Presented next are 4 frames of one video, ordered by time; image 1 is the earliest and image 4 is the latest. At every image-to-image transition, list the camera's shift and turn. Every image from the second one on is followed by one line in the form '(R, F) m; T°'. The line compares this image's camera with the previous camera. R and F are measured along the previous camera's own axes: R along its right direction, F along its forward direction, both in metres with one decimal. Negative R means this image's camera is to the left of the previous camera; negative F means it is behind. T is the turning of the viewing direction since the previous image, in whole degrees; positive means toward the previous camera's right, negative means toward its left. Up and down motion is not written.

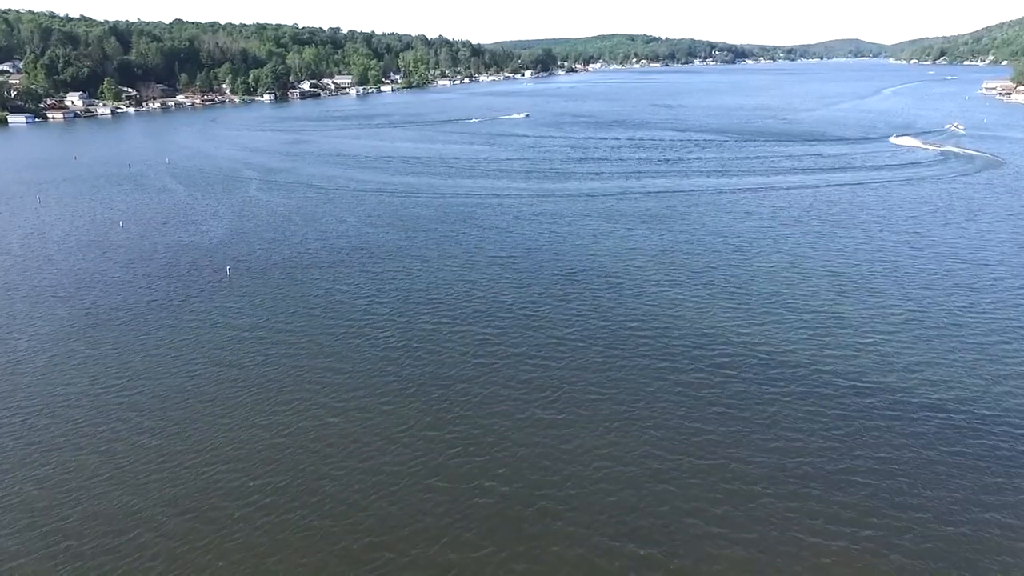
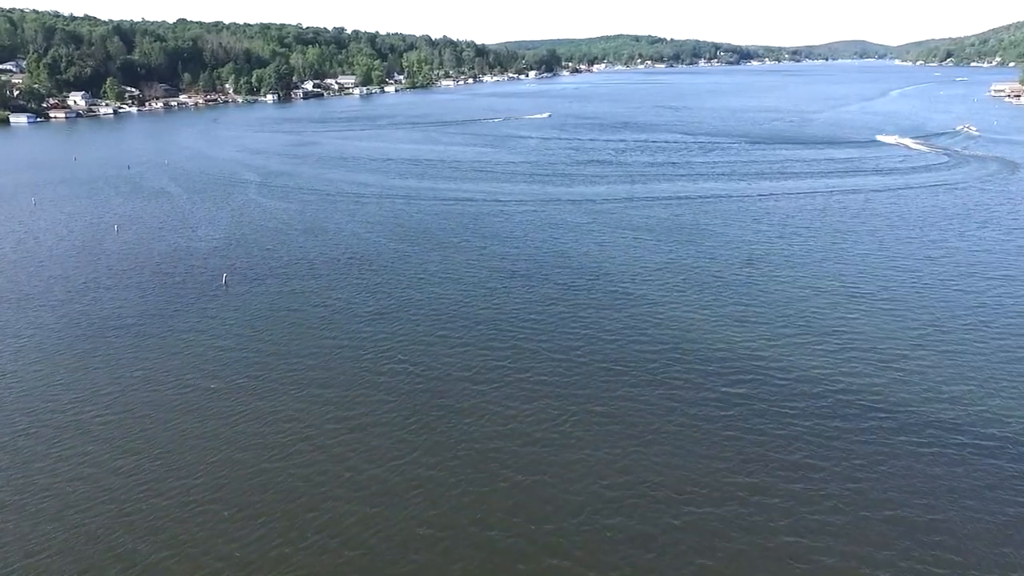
(0.0, +2.8) m; 0°
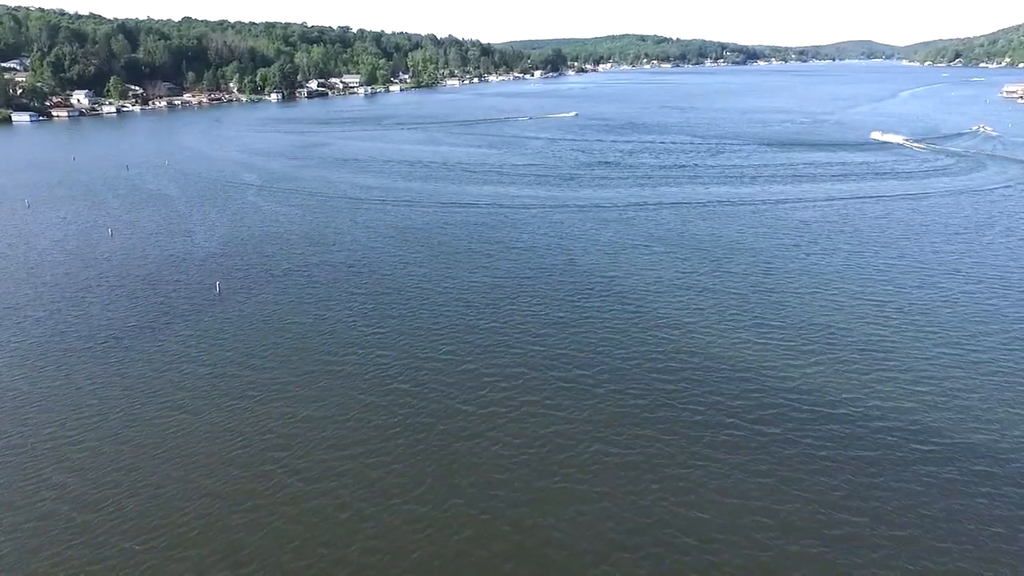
(-0.3, +4.5) m; 0°
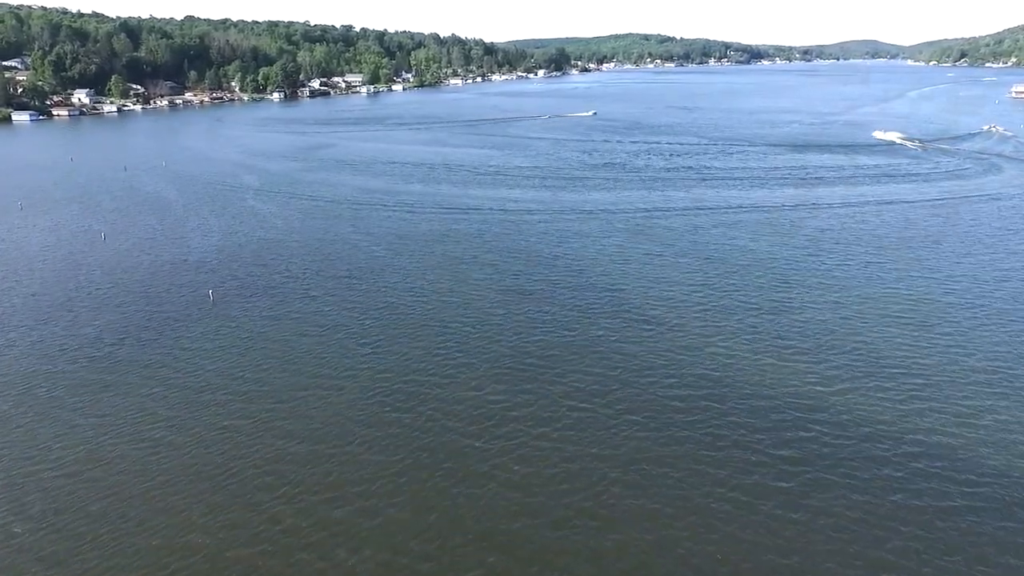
(-0.6, +4.4) m; 0°
